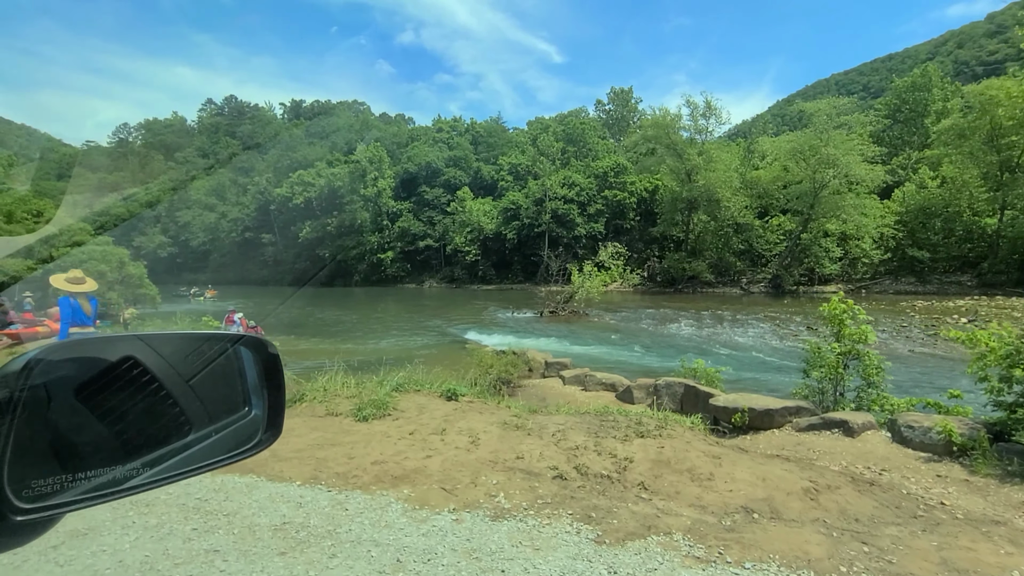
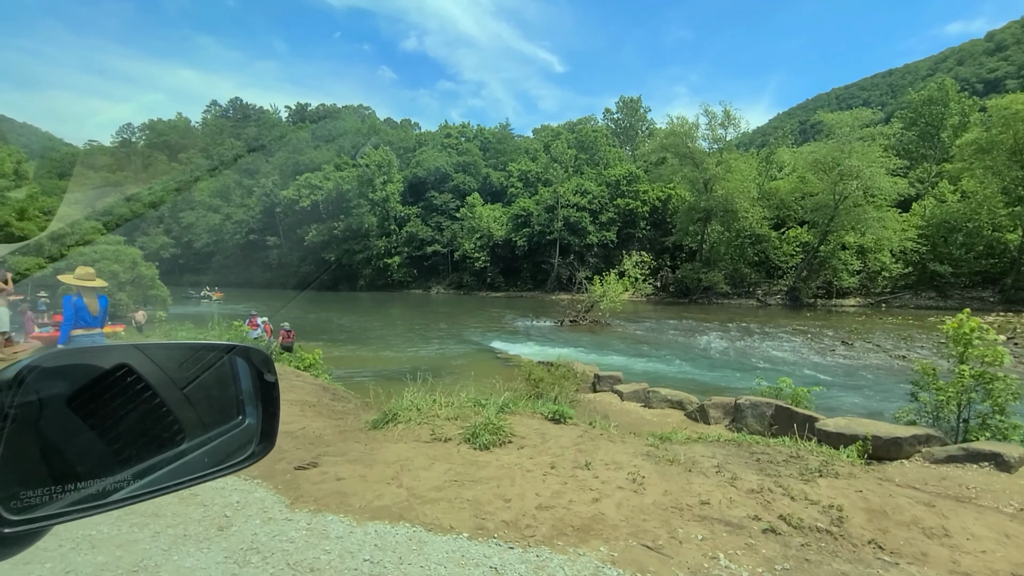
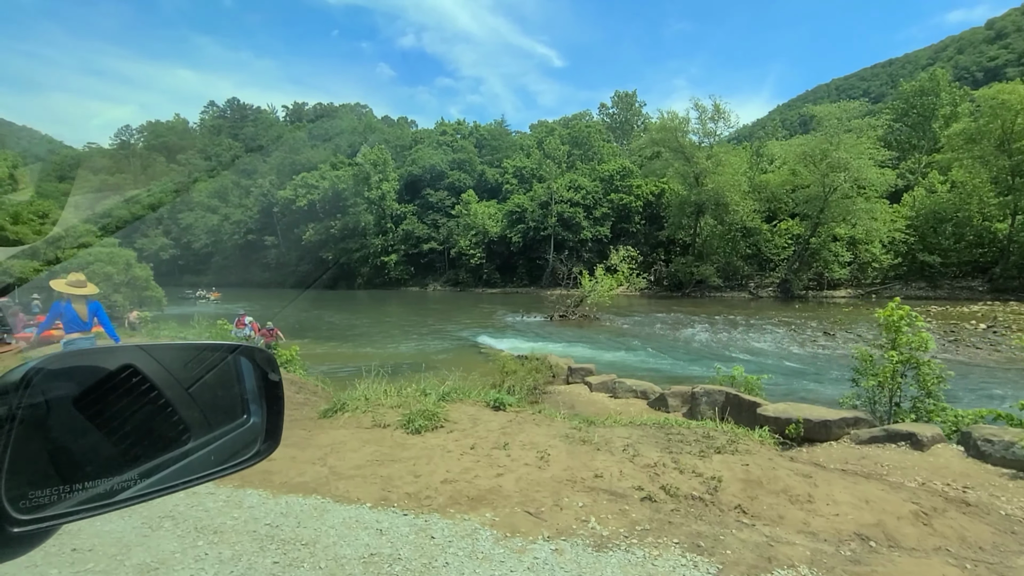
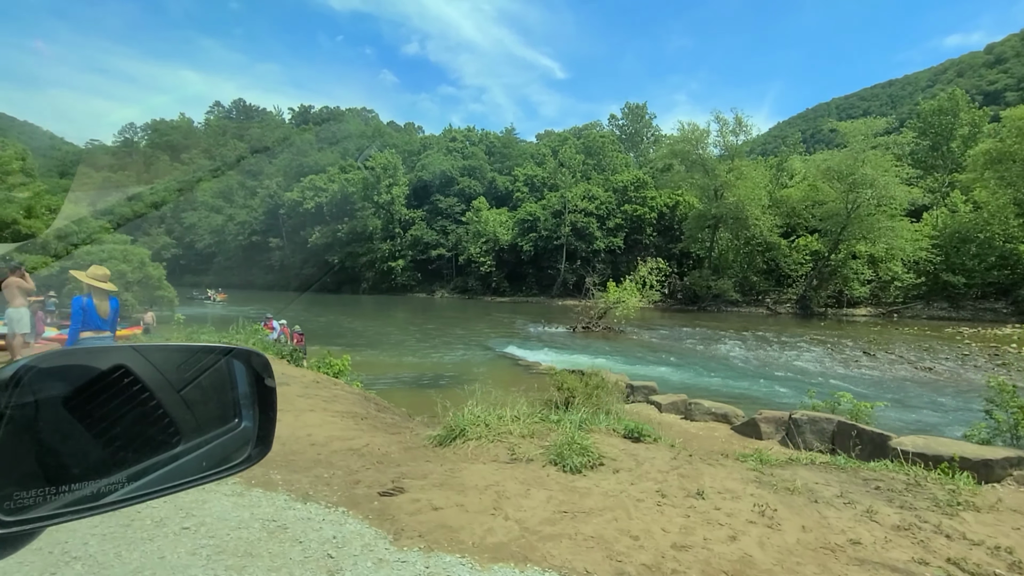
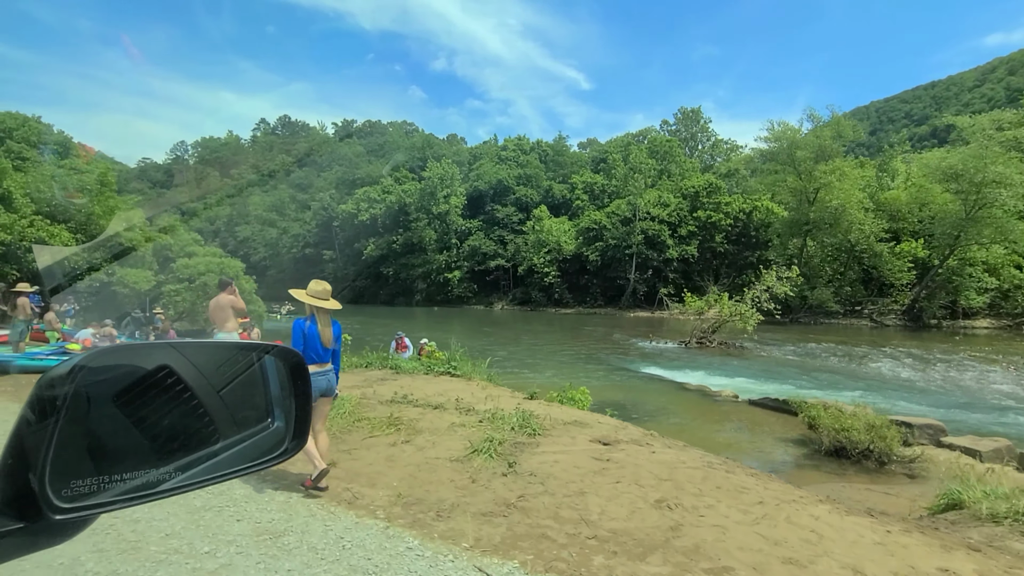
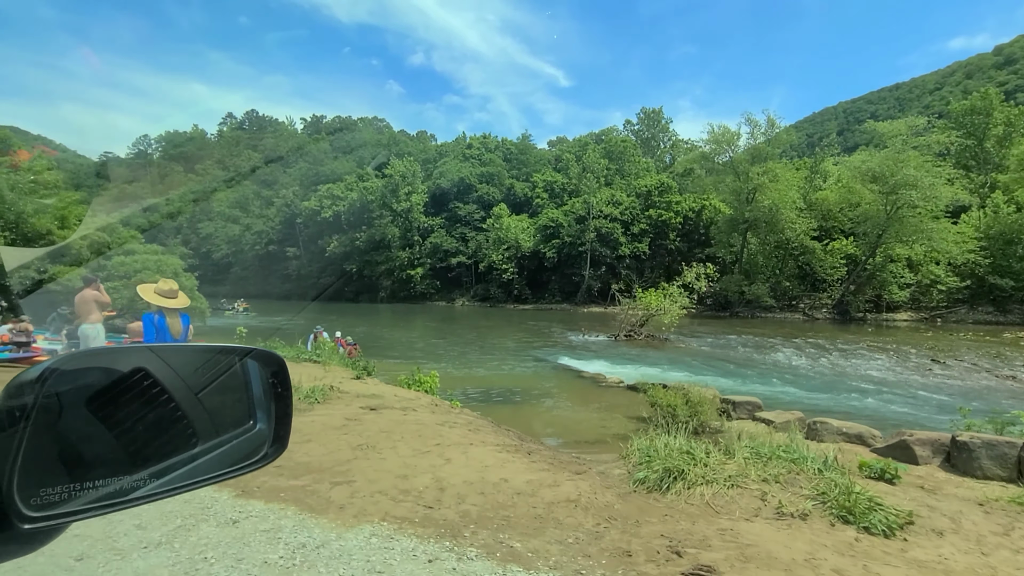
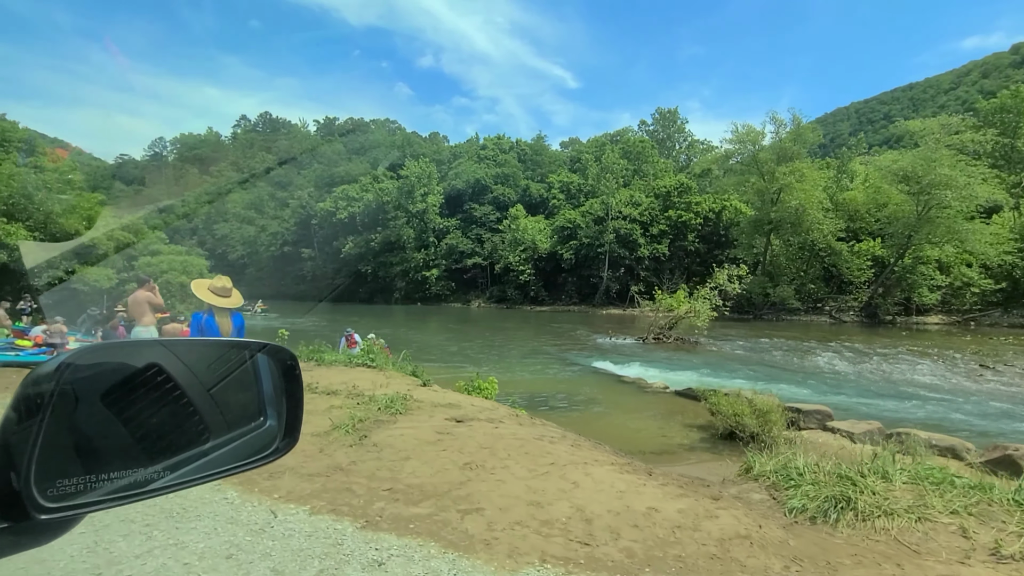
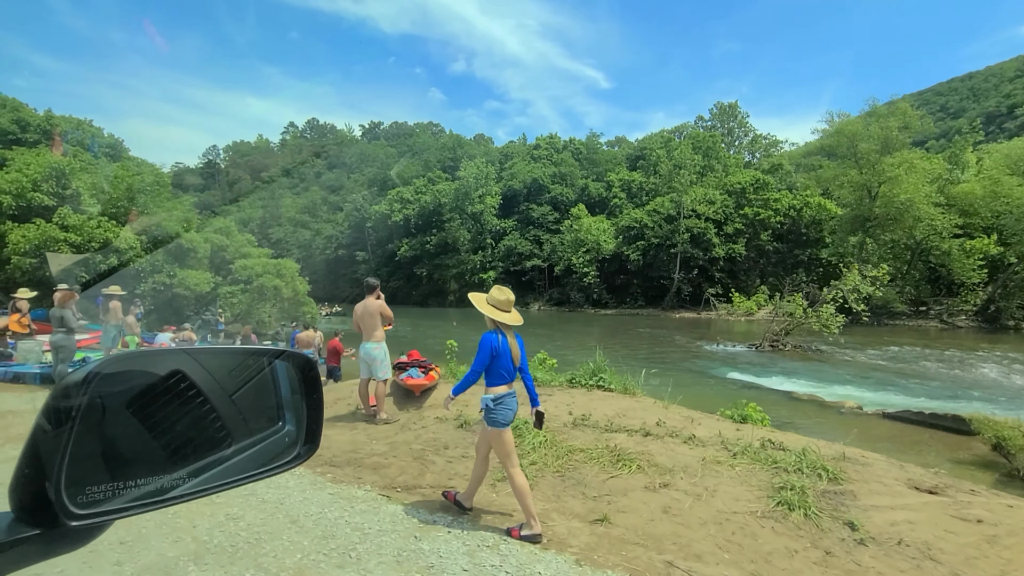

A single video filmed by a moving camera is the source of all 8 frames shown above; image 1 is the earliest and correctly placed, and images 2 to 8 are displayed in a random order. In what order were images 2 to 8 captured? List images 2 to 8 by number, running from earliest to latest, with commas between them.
3, 2, 4, 6, 7, 5, 8
